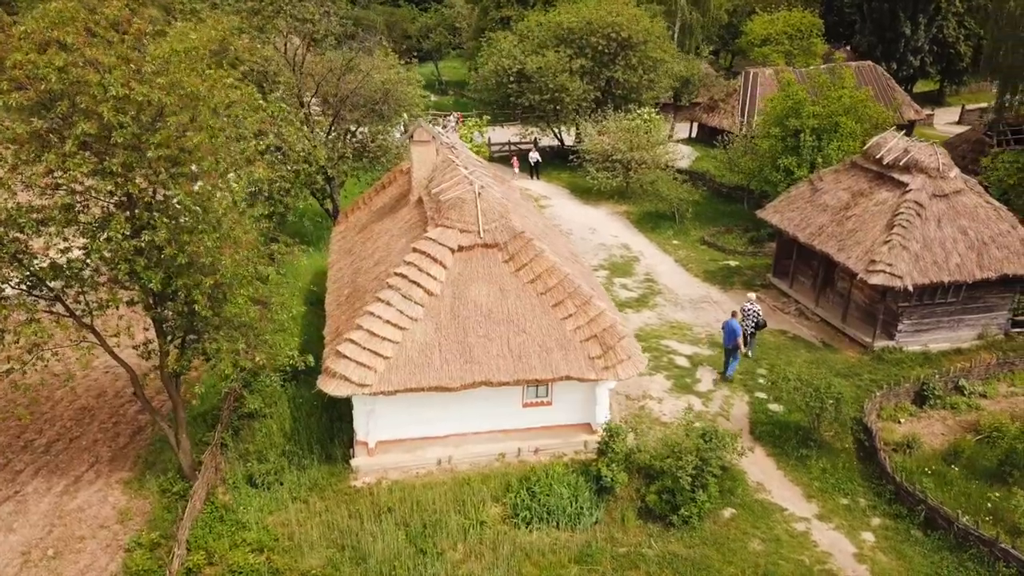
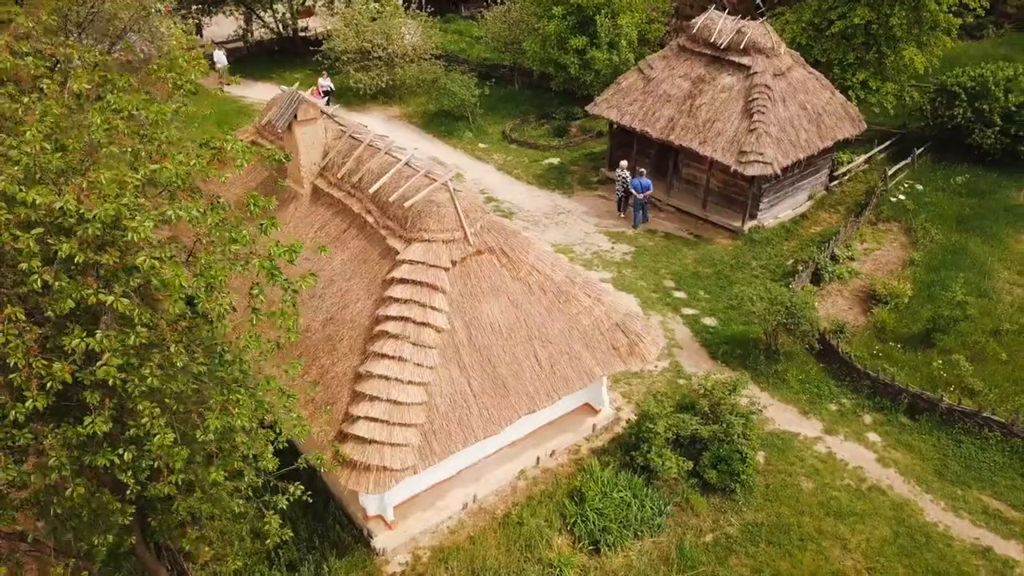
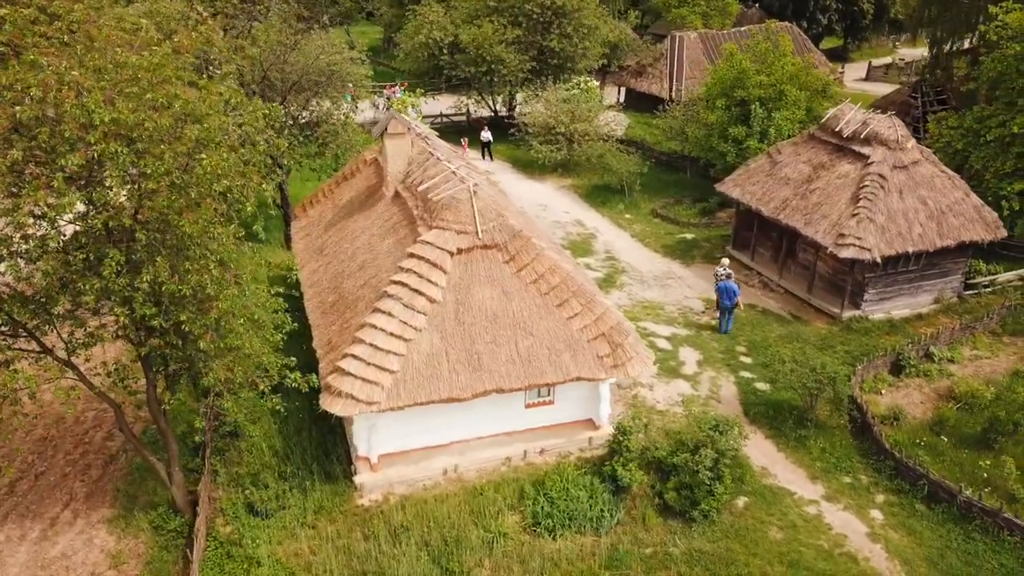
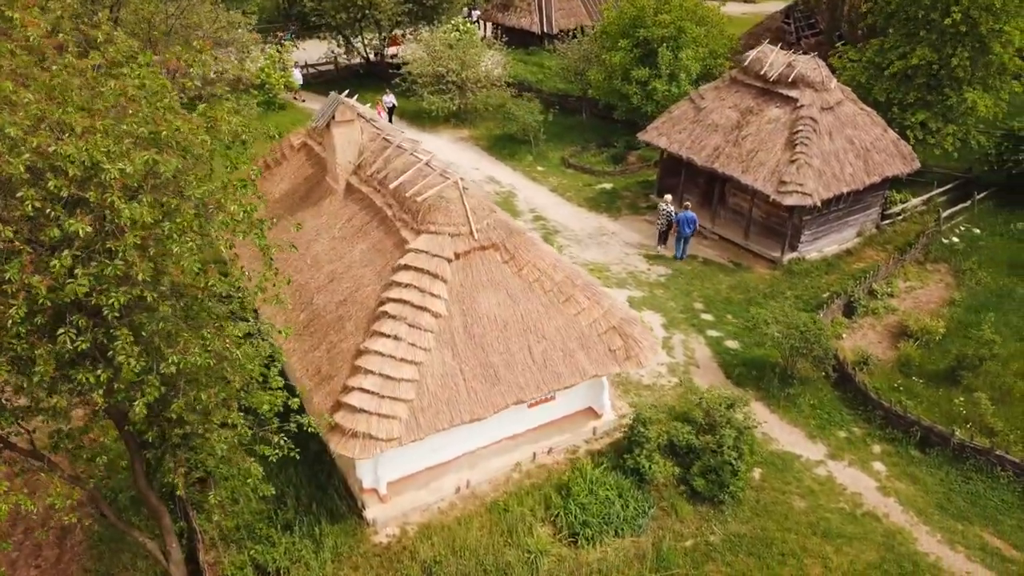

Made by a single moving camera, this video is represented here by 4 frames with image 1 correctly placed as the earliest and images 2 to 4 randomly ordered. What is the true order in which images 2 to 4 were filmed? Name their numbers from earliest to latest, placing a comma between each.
3, 4, 2
